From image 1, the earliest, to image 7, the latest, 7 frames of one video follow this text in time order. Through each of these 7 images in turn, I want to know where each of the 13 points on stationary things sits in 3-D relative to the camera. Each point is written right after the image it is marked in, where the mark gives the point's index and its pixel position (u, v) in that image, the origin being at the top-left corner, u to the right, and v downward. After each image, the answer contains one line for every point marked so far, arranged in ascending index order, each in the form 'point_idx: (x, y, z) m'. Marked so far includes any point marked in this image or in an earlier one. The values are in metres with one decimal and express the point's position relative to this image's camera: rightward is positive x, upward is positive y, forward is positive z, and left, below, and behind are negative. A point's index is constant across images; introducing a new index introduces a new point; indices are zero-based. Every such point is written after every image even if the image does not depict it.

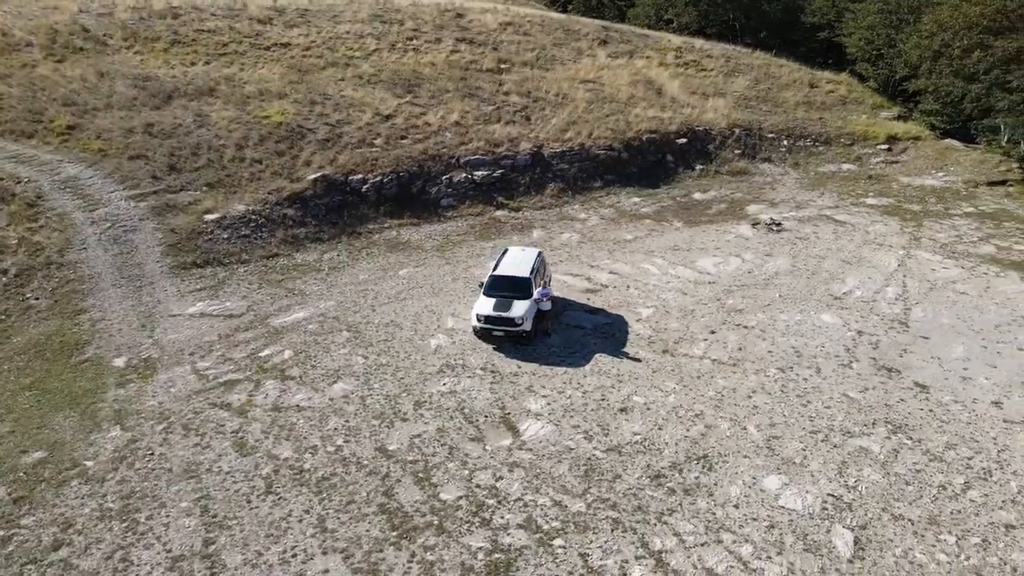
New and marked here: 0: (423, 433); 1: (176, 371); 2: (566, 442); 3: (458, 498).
0: (-1.6, -2.7, +13.6) m
1: (-7.2, -1.8, +15.9) m
2: (+1.0, -2.8, +13.4) m
3: (-0.9, -3.4, +11.9) m
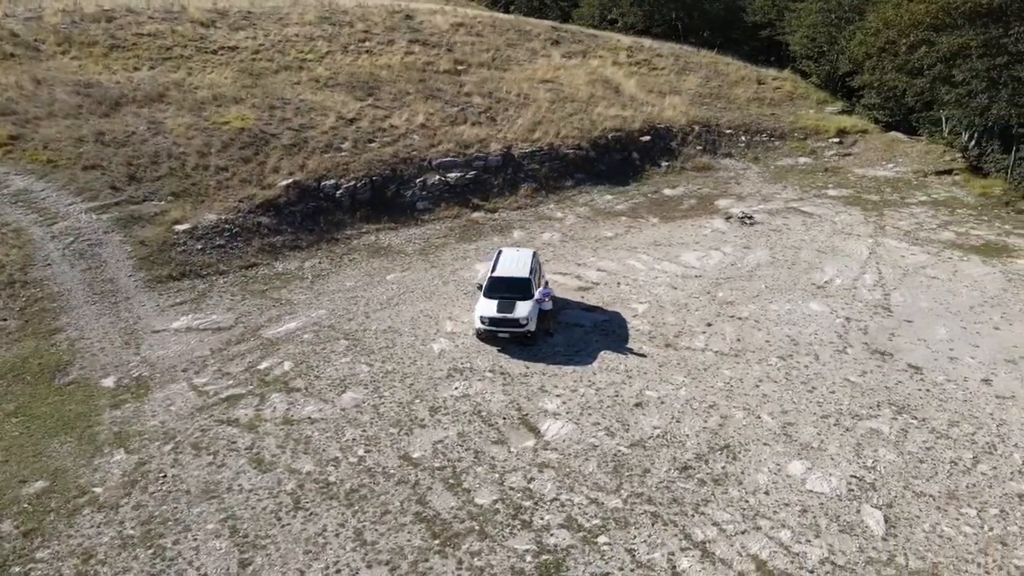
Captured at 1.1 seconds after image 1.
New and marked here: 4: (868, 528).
0: (-1.2, -2.7, +13.5) m
1: (-7.0, -2.1, +15.3) m
2: (+1.4, -2.7, +13.4) m
3: (-0.3, -3.4, +11.9) m
4: (+5.4, -3.6, +11.2) m
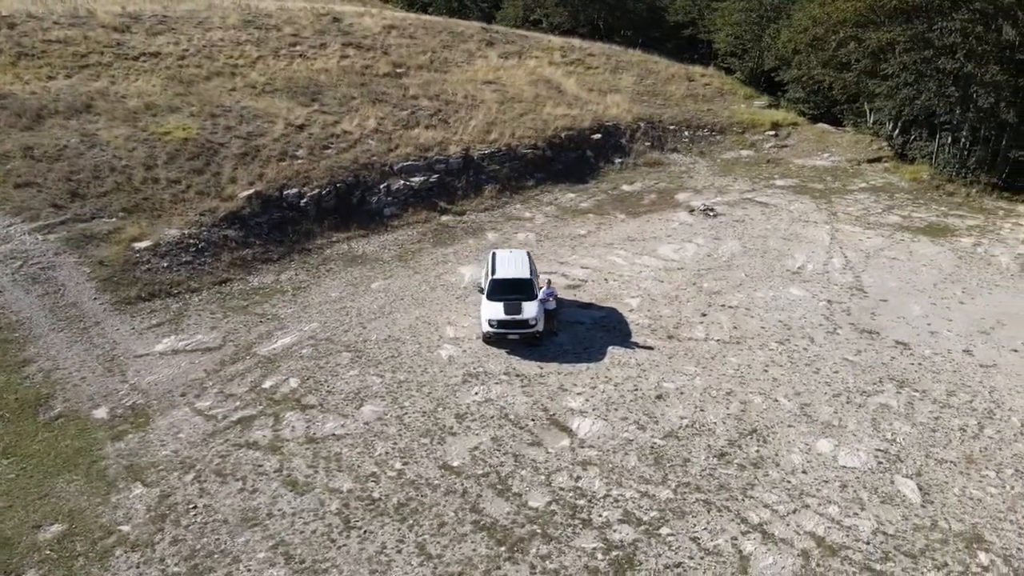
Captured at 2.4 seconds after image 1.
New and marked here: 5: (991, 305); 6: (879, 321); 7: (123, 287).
0: (-0.6, -2.8, +13.3) m
1: (-6.6, -2.5, +14.4) m
2: (+2.0, -2.7, +13.6) m
3: (+0.6, -3.4, +11.8) m
4: (+6.3, -3.3, +11.8) m
5: (+12.1, -0.4, +18.6) m
6: (+8.8, -0.8, +17.7) m
7: (-10.2, 0.0, +19.4) m
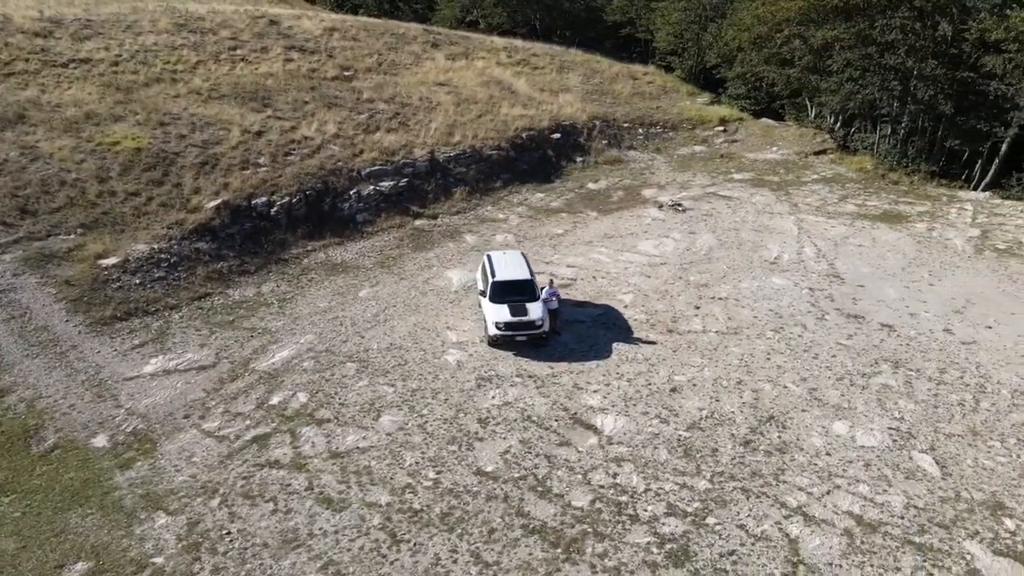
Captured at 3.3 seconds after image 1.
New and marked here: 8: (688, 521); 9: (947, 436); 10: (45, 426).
0: (0.0, -2.9, +13.3) m
1: (-6.1, -2.8, +13.8) m
2: (+2.5, -2.6, +13.8) m
3: (+1.3, -3.4, +11.9) m
4: (+7.0, -3.1, +12.4) m
5: (+11.9, +0.1, +19.7) m
6: (+8.8, -0.4, +18.6) m
7: (-10.3, -0.5, +18.4) m
8: (+2.7, -3.6, +11.5) m
9: (+7.9, -2.7, +13.4) m
10: (-9.0, -2.7, +14.2) m
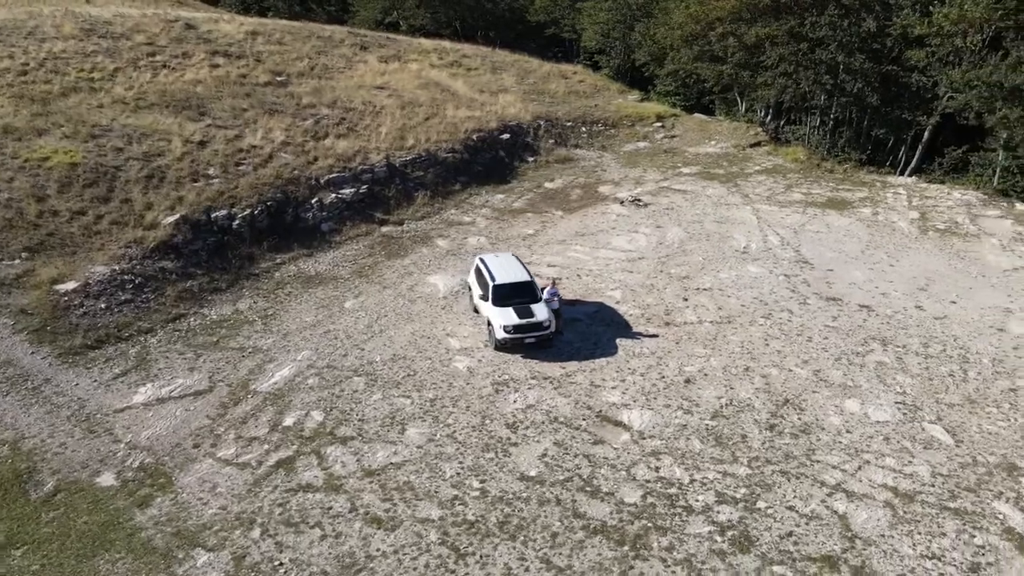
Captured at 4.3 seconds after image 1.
0: (+0.6, -2.9, +13.2) m
1: (-5.5, -3.2, +13.0) m
2: (+3.1, -2.5, +14.0) m
3: (+2.1, -3.4, +12.0) m
4: (+7.7, -2.7, +13.2) m
5: (+11.5, +0.7, +21.1) m
6: (+8.6, 0.0, +19.6) m
7: (-10.3, -1.1, +17.0) m
8: (+3.6, -3.5, +11.8) m
9: (+8.4, -2.3, +14.3) m
10: (-8.3, -3.2, +13.0) m
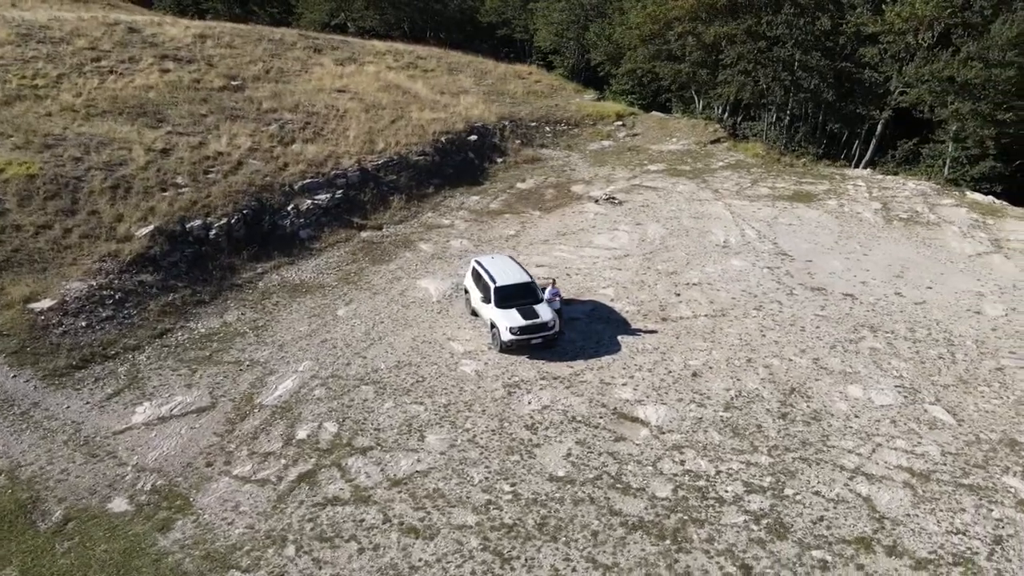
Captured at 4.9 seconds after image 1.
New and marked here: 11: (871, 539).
0: (+1.0, -2.9, +13.3) m
1: (-5.0, -3.4, +12.5) m
2: (+3.4, -2.4, +14.3) m
3: (+2.7, -3.3, +12.2) m
4: (+8.1, -2.5, +13.8) m
5: (+11.1, +1.0, +22.0) m
6: (+8.4, +0.3, +20.2) m
7: (-10.2, -1.5, +16.2) m
8: (+4.2, -3.4, +12.0) m
9: (+8.7, -2.0, +15.0) m
10: (-7.8, -3.5, +12.4) m
11: (+5.4, -3.8, +11.1) m
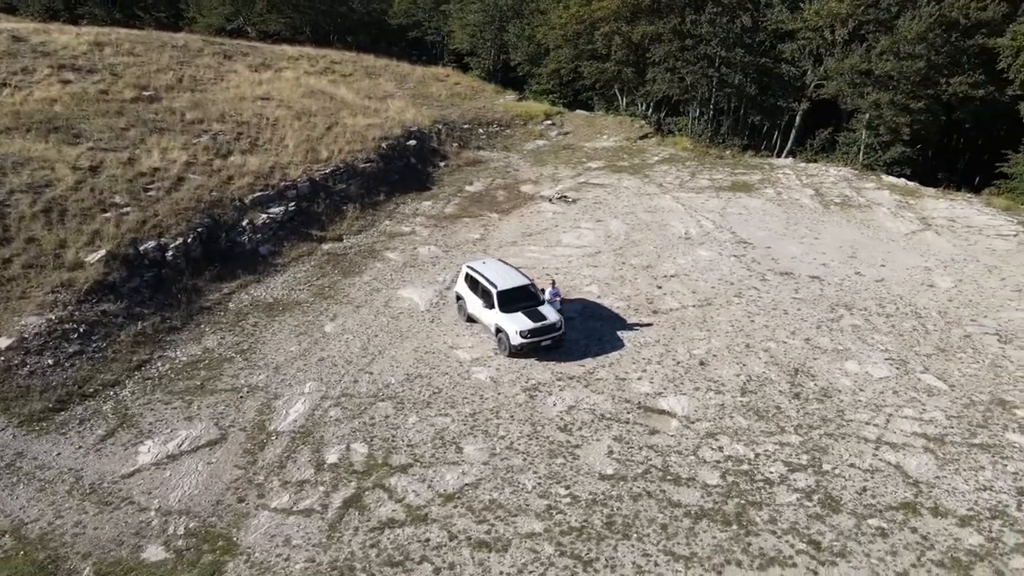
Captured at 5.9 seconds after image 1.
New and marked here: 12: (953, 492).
0: (+1.8, -2.9, +13.4) m
1: (-4.0, -3.8, +11.8) m
2: (+4.0, -2.3, +14.8) m
3: (+3.6, -3.2, +12.6) m
4: (+8.6, -2.0, +15.0) m
5: (+10.3, +1.7, +23.5) m
6: (+7.8, +0.7, +21.3) m
7: (-9.8, -2.2, +14.6) m
8: (+5.1, -3.2, +12.7) m
9: (+9.1, -1.5, +16.2) m
10: (-6.8, -4.1, +11.2) m
11: (+6.4, -3.4, +11.9) m
12: (+7.2, -3.3, +12.1) m
